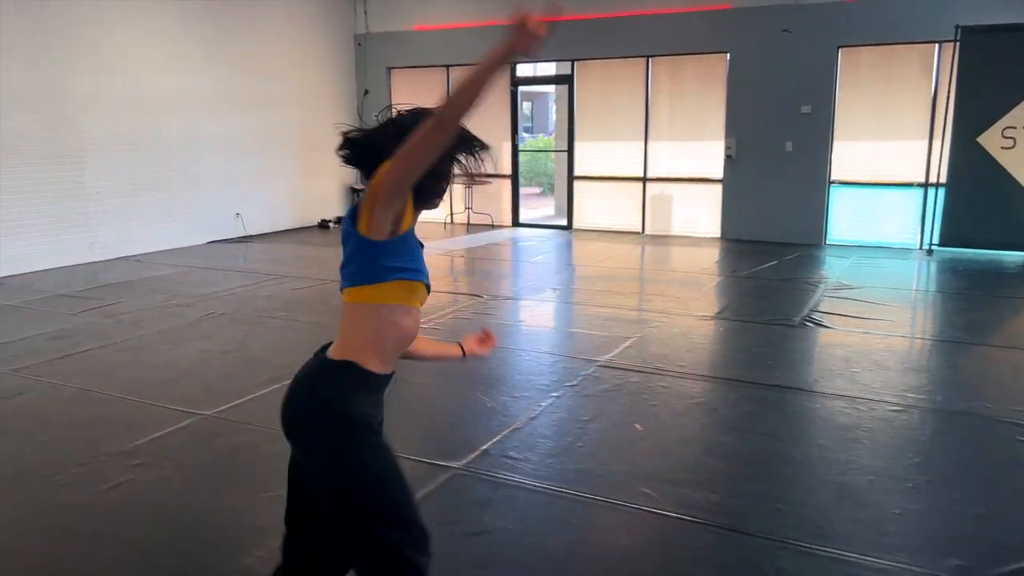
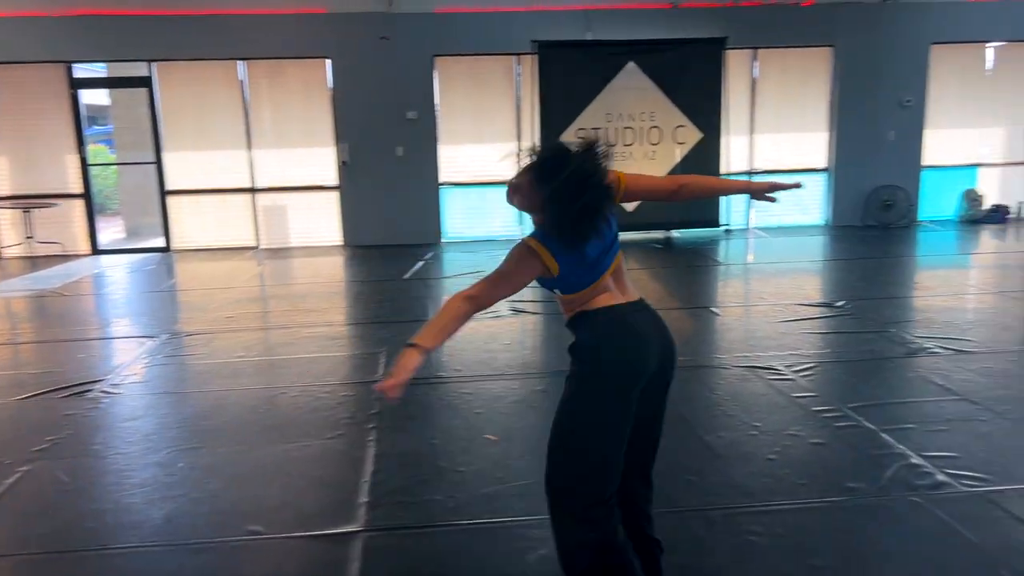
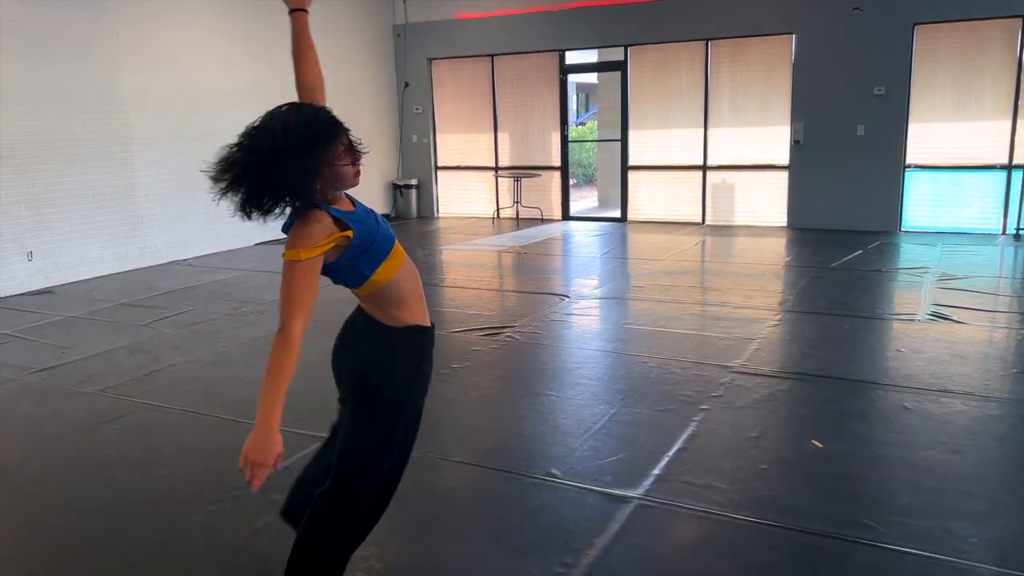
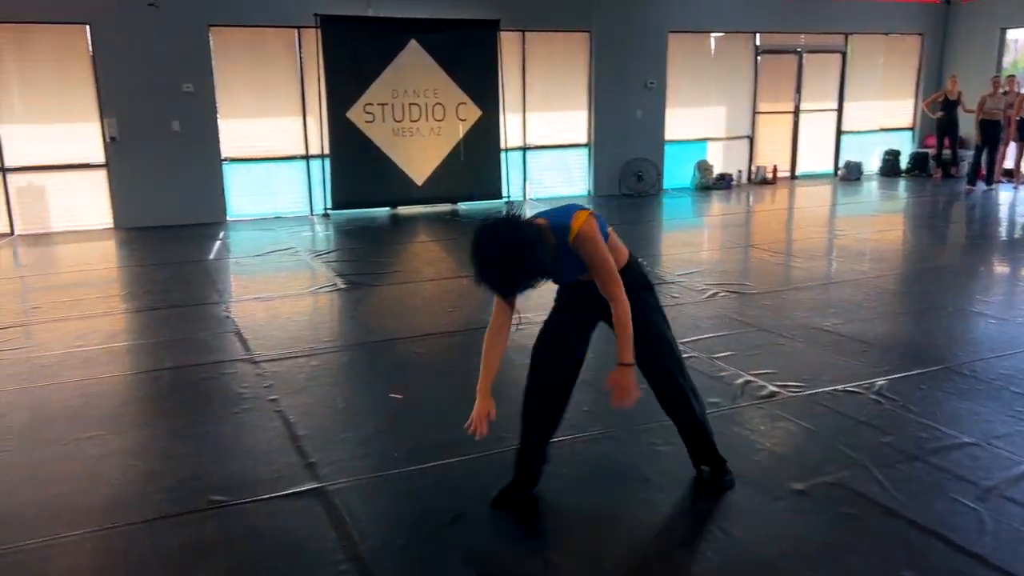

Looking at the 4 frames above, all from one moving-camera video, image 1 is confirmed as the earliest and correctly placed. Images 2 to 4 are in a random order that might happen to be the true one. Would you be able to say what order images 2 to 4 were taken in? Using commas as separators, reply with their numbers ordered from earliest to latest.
3, 2, 4
